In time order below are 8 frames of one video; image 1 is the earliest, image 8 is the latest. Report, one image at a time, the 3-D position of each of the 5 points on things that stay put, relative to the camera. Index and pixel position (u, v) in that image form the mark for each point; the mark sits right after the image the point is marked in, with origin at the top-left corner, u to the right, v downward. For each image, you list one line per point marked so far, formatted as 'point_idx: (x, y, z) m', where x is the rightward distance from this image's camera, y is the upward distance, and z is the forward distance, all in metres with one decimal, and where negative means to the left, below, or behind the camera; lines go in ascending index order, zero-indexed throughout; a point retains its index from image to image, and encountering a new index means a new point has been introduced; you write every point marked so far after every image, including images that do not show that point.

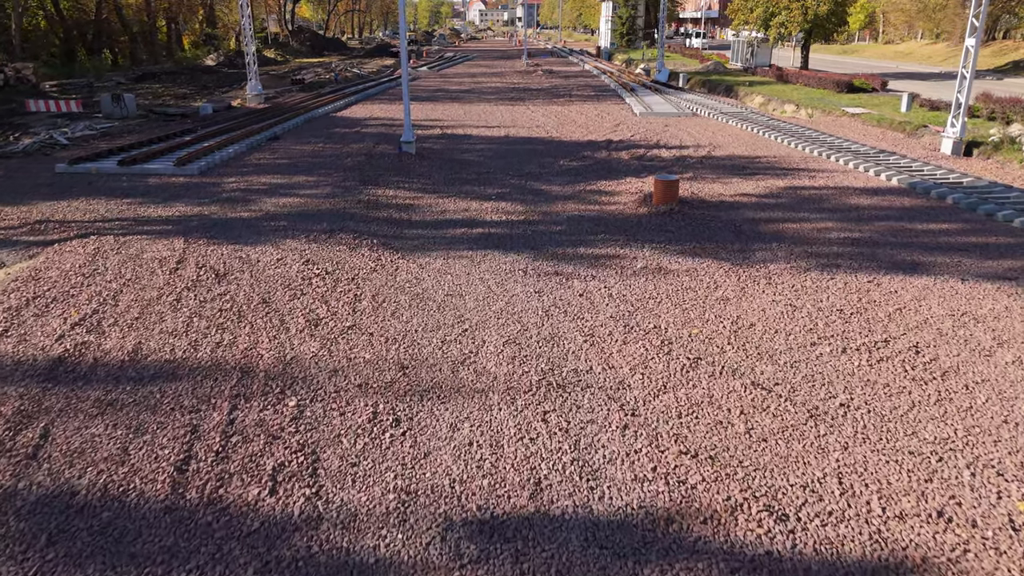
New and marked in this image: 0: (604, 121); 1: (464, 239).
0: (+2.5, +4.4, +18.2) m
1: (-0.6, +0.6, +8.5) m
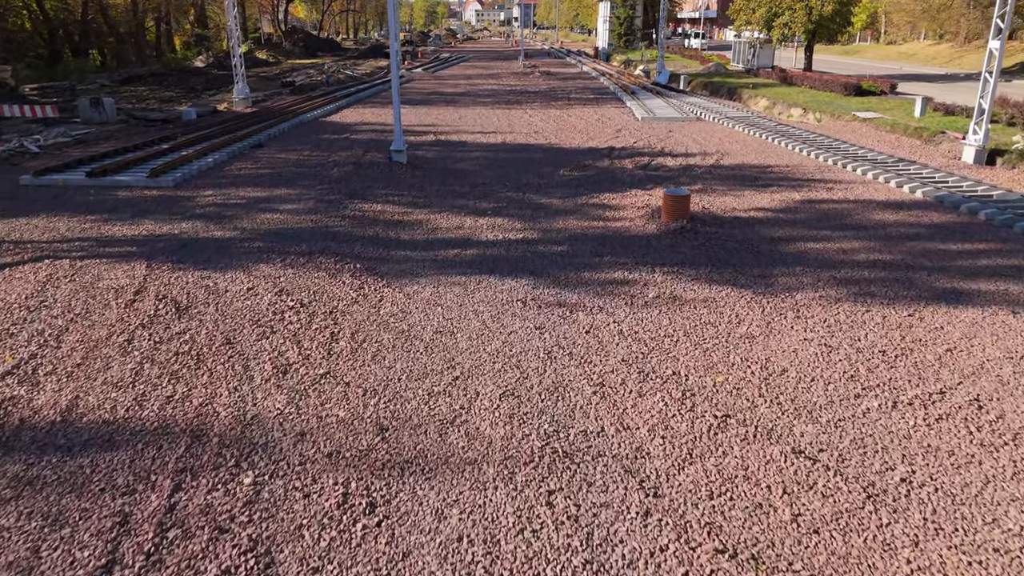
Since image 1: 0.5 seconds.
0: (+2.4, +4.1, +17.5) m
1: (-0.6, +0.3, +7.7) m
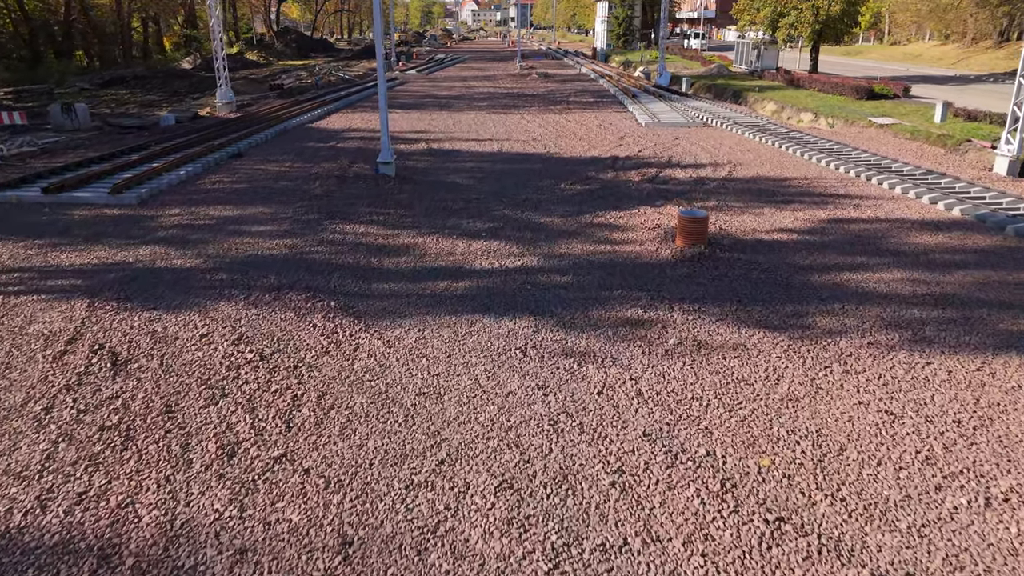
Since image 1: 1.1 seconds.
0: (+2.3, +3.8, +16.5) m
1: (-0.6, -0.1, +6.8) m
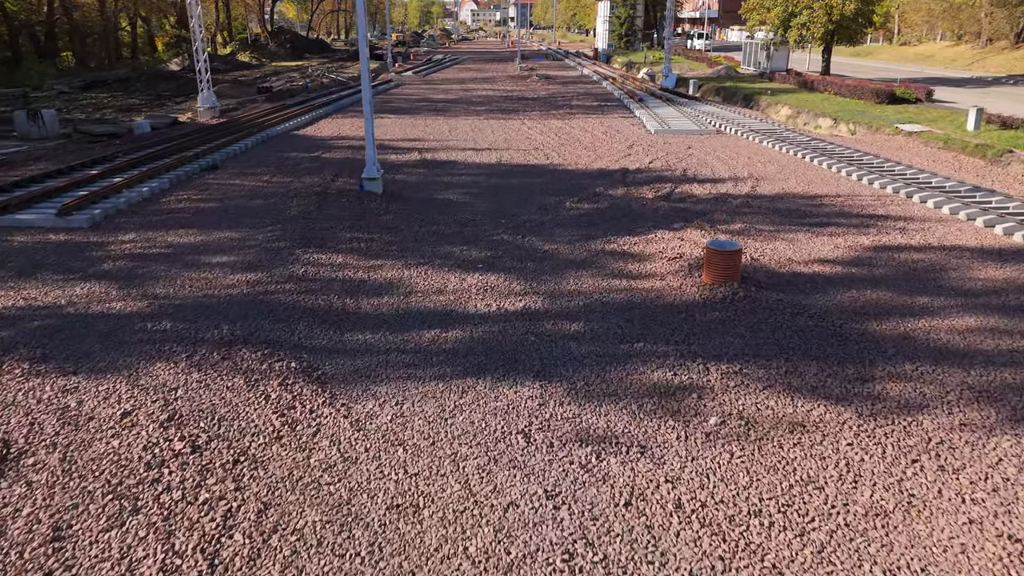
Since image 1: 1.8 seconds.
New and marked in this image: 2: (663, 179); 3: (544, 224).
0: (+2.3, +3.3, +15.4) m
1: (-0.6, -0.5, +5.6) m
2: (+2.7, +2.0, +11.9) m
3: (+0.4, +0.9, +9.3) m
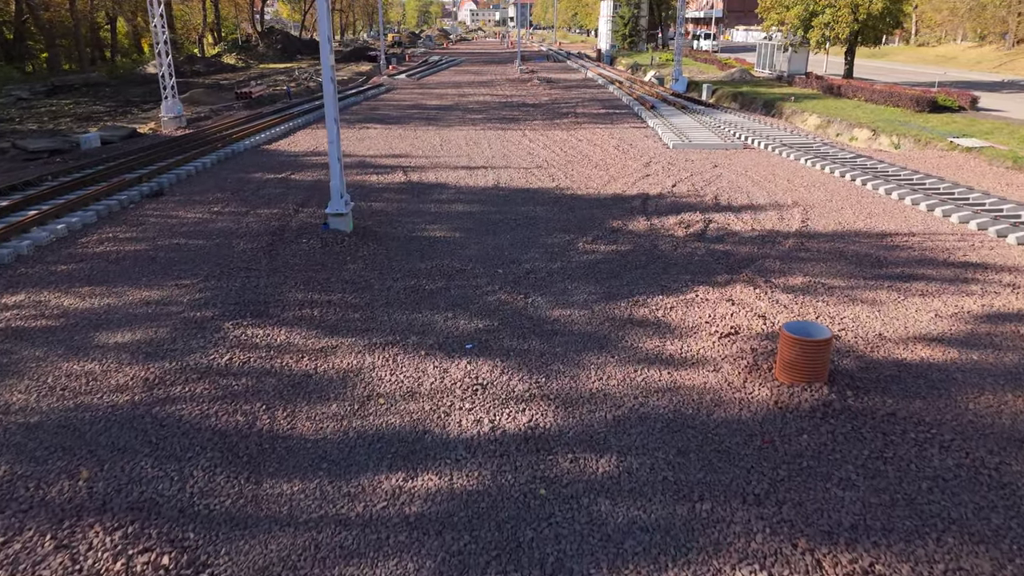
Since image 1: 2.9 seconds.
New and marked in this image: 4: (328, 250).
0: (+2.3, +2.6, +13.5) m
1: (-0.7, -1.3, +3.7) m
2: (+2.7, +1.2, +10.0) m
3: (+0.4, +0.1, +7.3) m
4: (-2.2, +0.5, +7.9) m
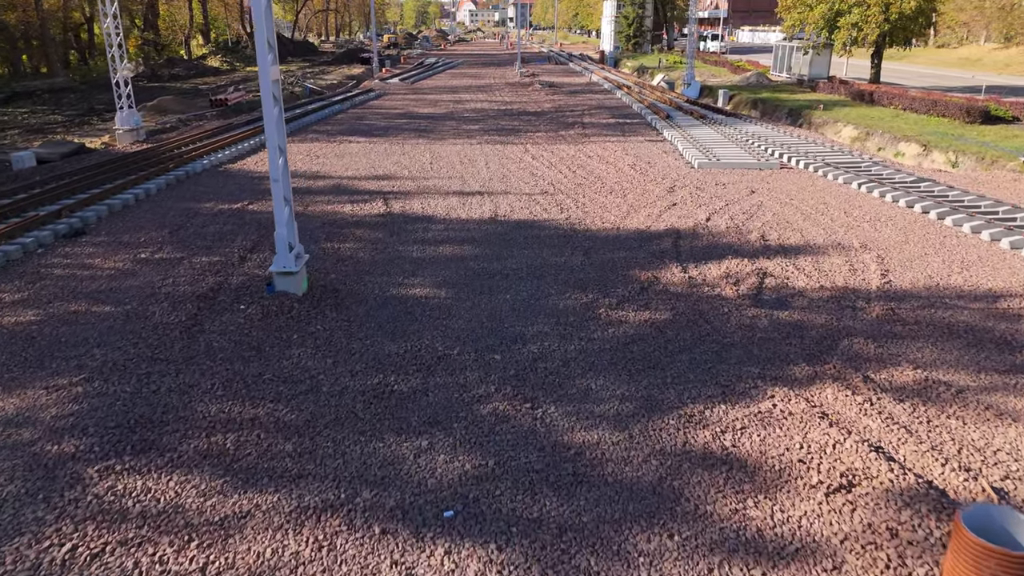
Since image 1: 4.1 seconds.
0: (+2.3, +1.8, +11.5) m
1: (-0.6, -2.0, +1.7) m
2: (+2.7, +0.5, +8.0) m
3: (+0.4, -0.6, +5.4) m
4: (-2.1, -0.3, +6.0) m
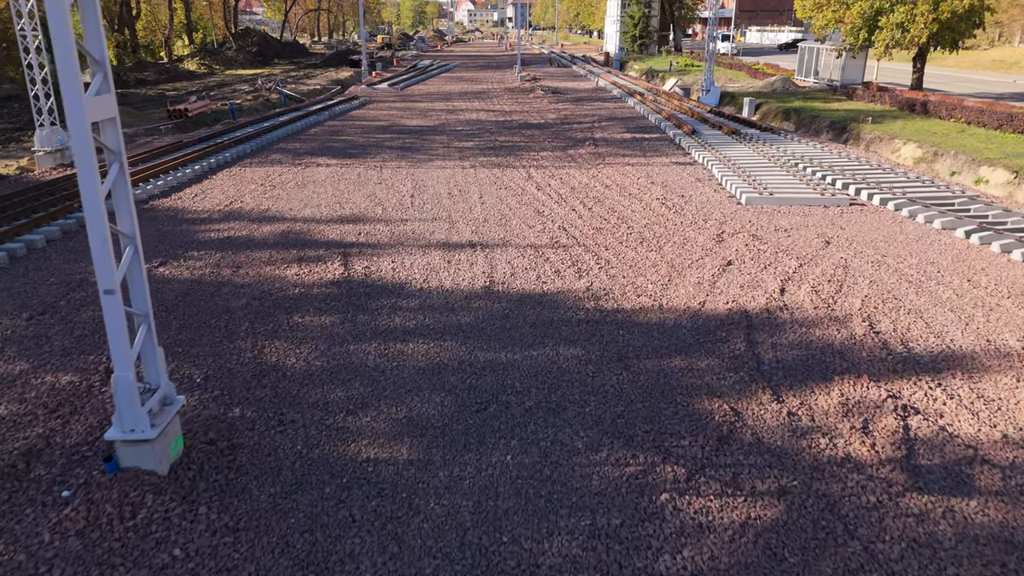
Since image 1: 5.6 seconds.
0: (+2.3, +0.8, +8.9) m
1: (-0.6, -3.0, -0.9) m
2: (+2.7, -0.5, +5.5) m
3: (+0.5, -1.6, +2.8) m
4: (-2.1, -1.3, +3.4) m
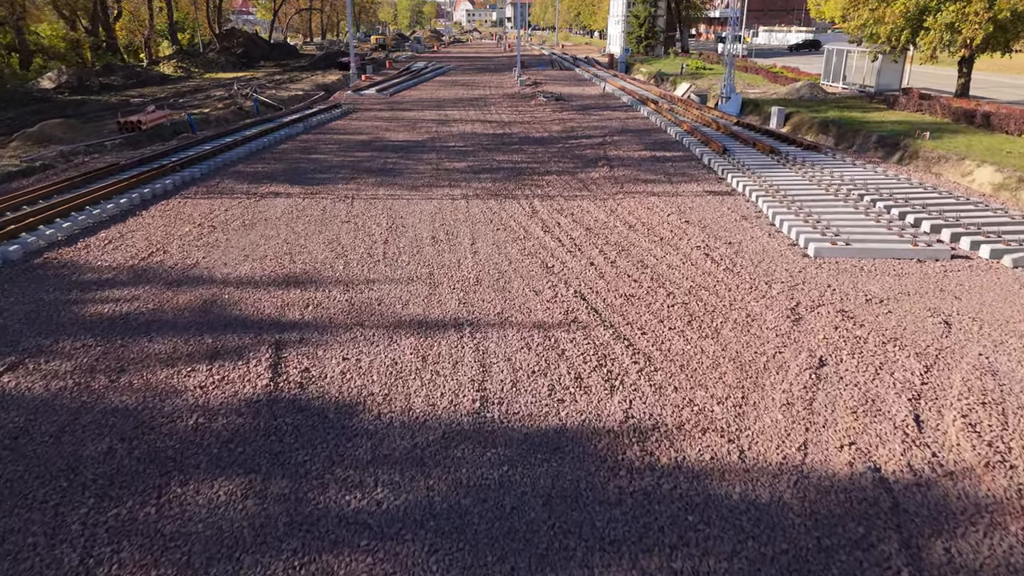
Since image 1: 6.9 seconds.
0: (+2.3, -0.1, +6.7) m
1: (-0.6, -3.9, -3.1) m
2: (+2.7, -1.4, +3.2) m
3: (+0.5, -2.5, +0.5) m
4: (-2.1, -2.2, +1.1) m
